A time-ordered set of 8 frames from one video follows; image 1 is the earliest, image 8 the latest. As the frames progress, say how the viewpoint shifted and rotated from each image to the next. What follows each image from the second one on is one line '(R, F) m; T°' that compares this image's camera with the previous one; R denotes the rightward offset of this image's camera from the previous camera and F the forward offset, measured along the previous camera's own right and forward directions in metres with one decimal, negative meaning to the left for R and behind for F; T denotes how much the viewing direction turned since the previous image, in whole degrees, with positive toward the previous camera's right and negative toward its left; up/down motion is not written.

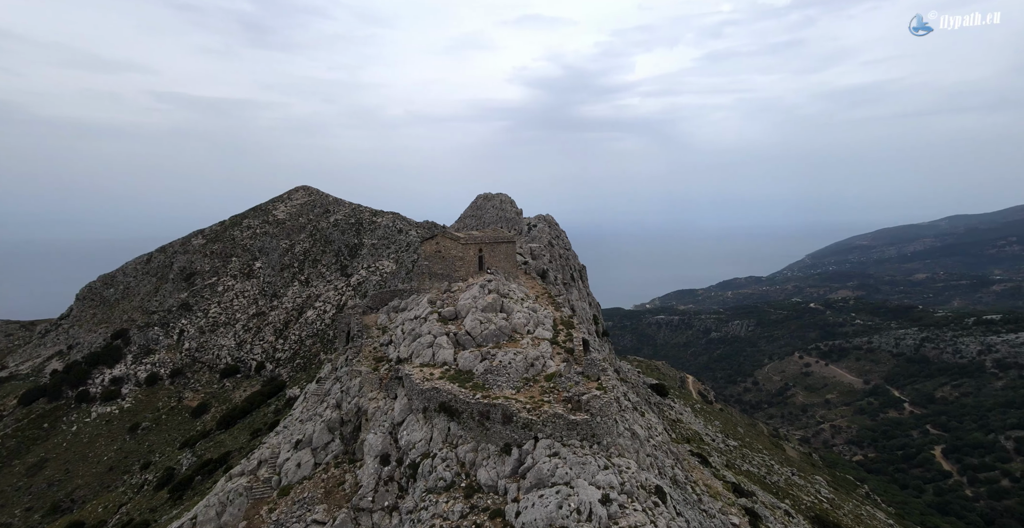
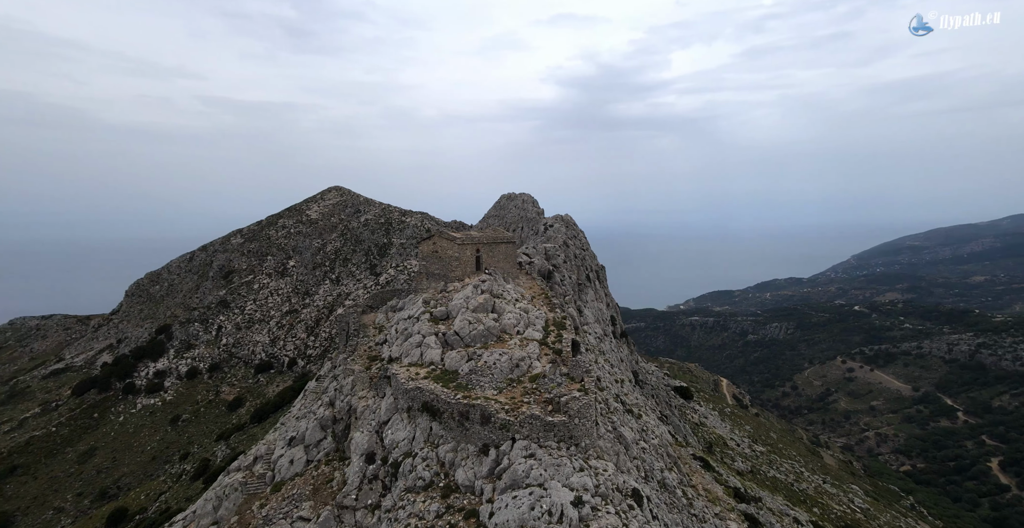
(+0.9, 0.0) m; -2°
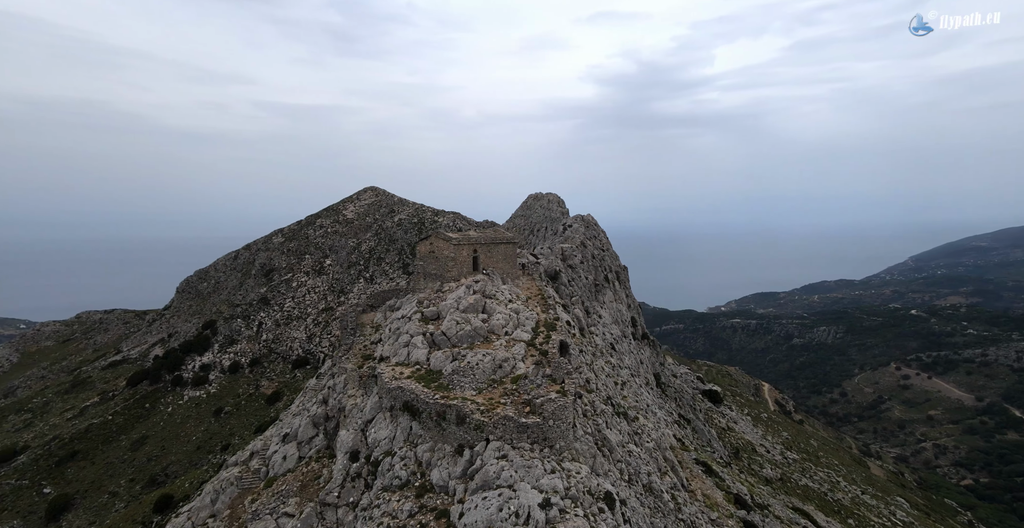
(+1.0, 0.0) m; -2°
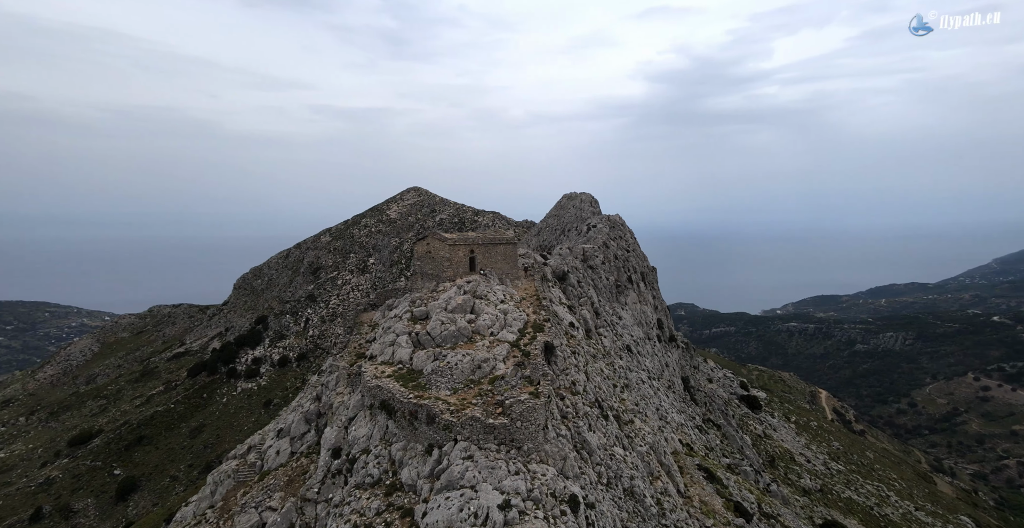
(+1.3, 0.0) m; -3°
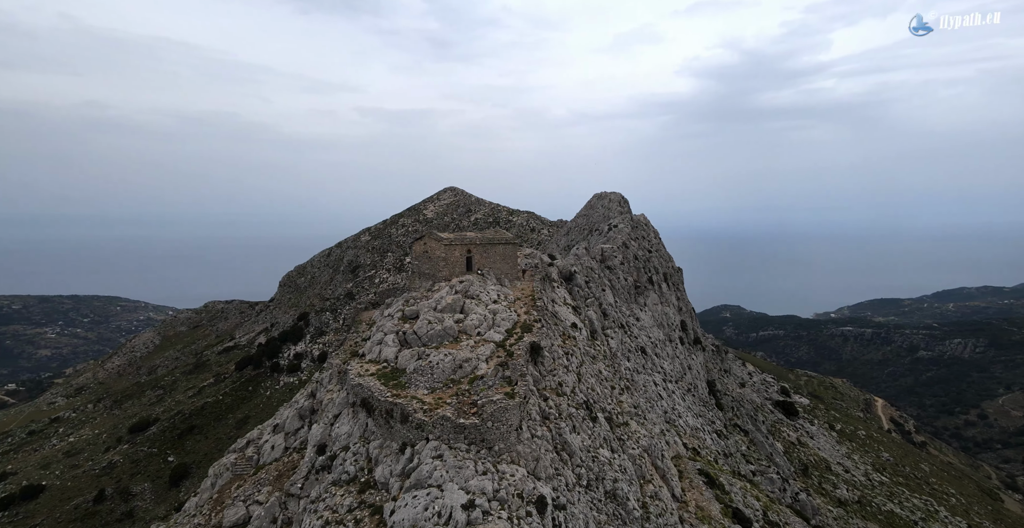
(+1.1, 0.0) m; -2°
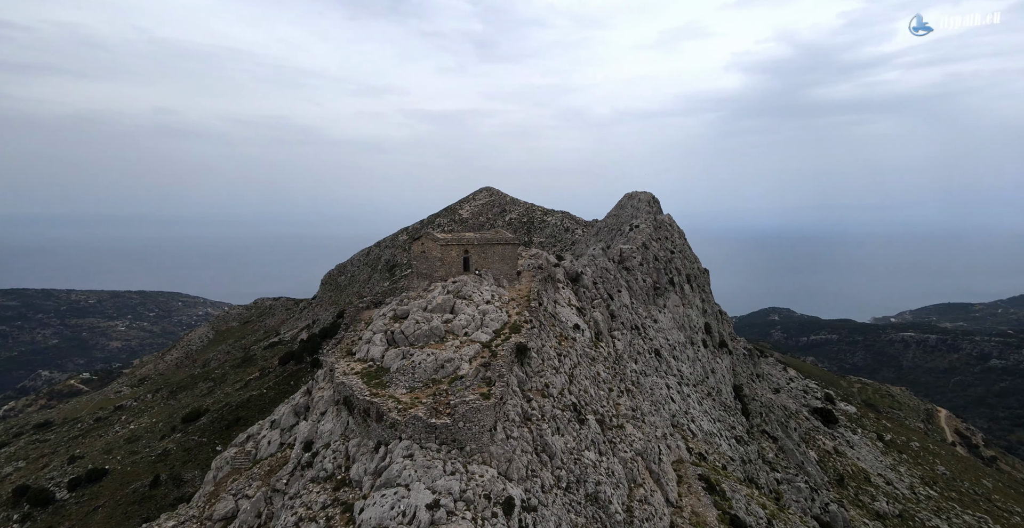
(+1.1, 0.0) m; -2°
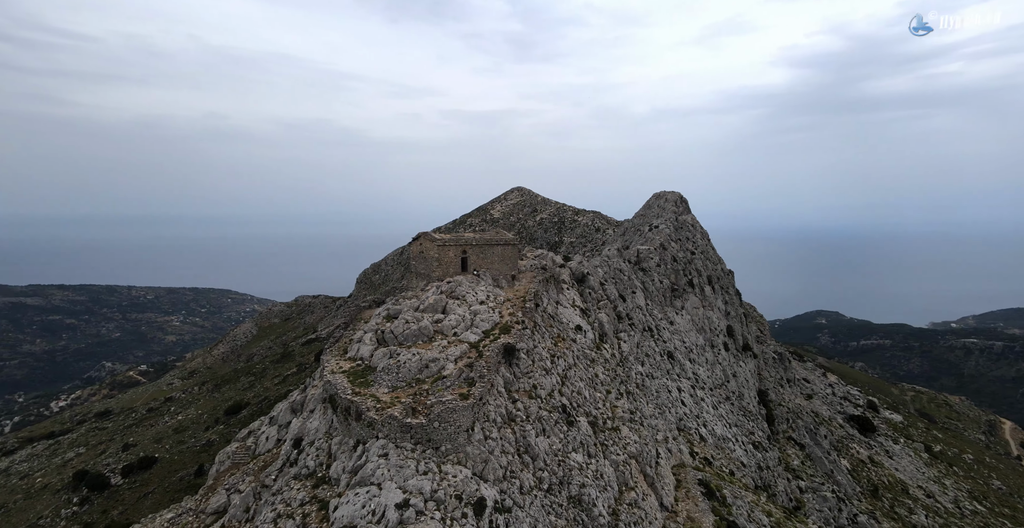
(+1.0, 0.0) m; -2°
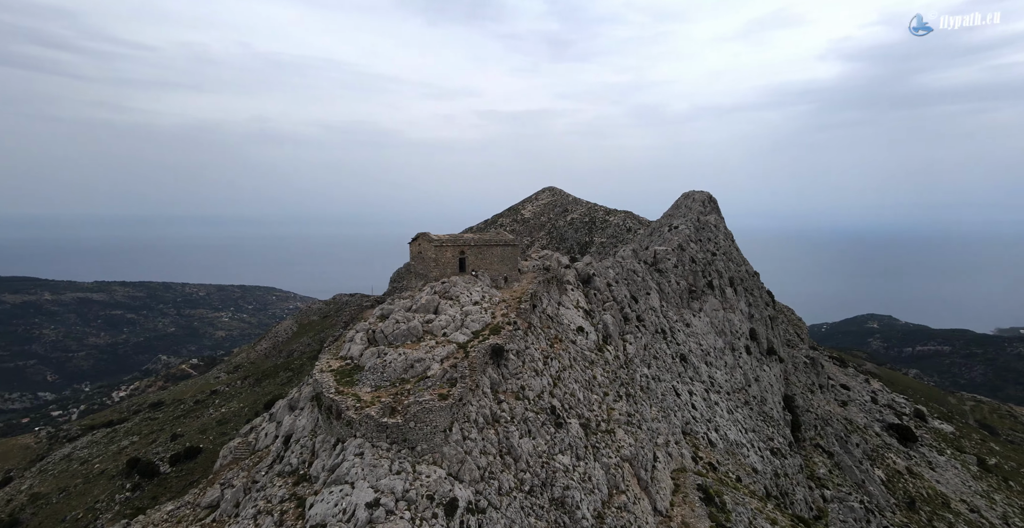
(+1.0, 0.0) m; -2°
